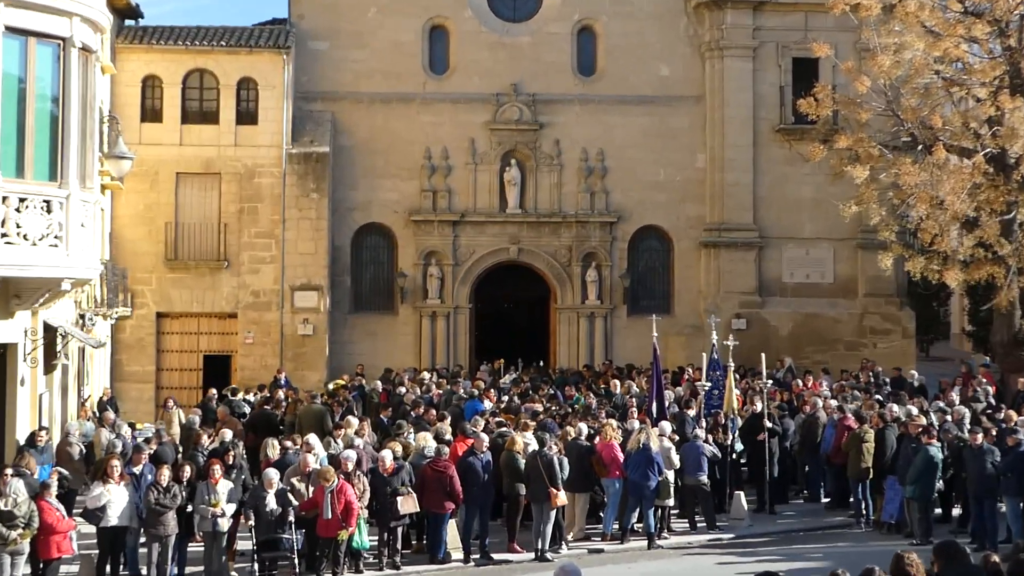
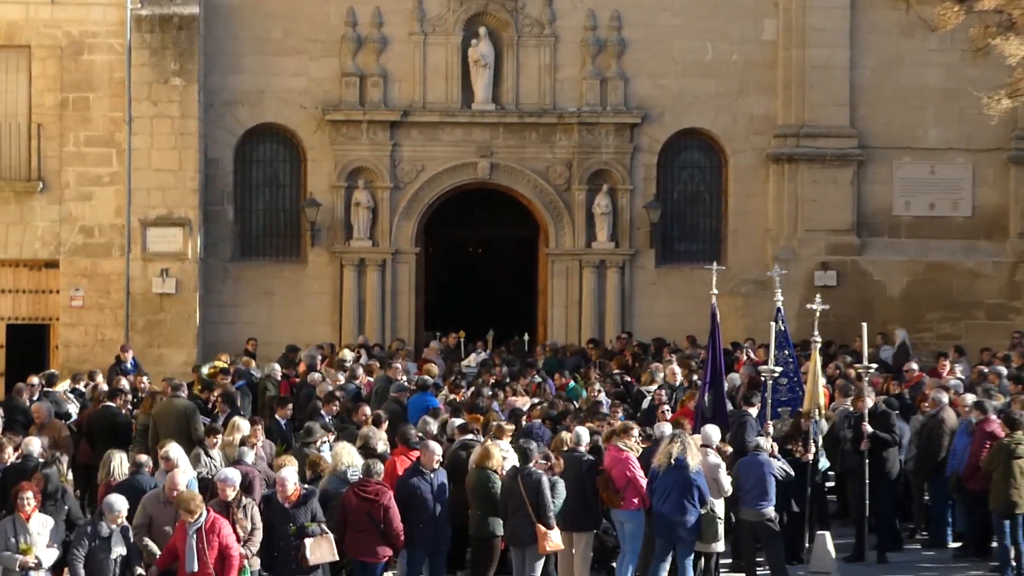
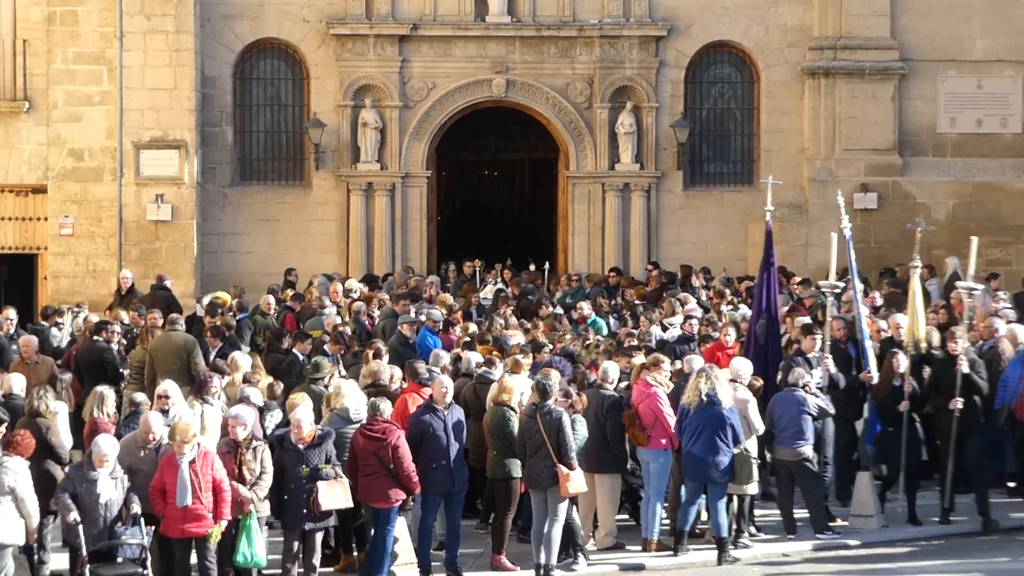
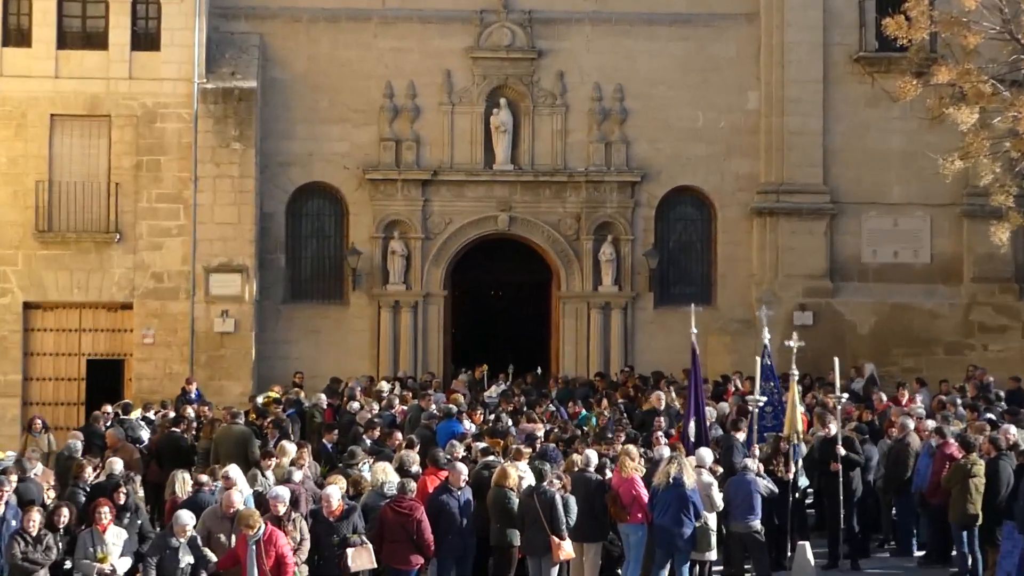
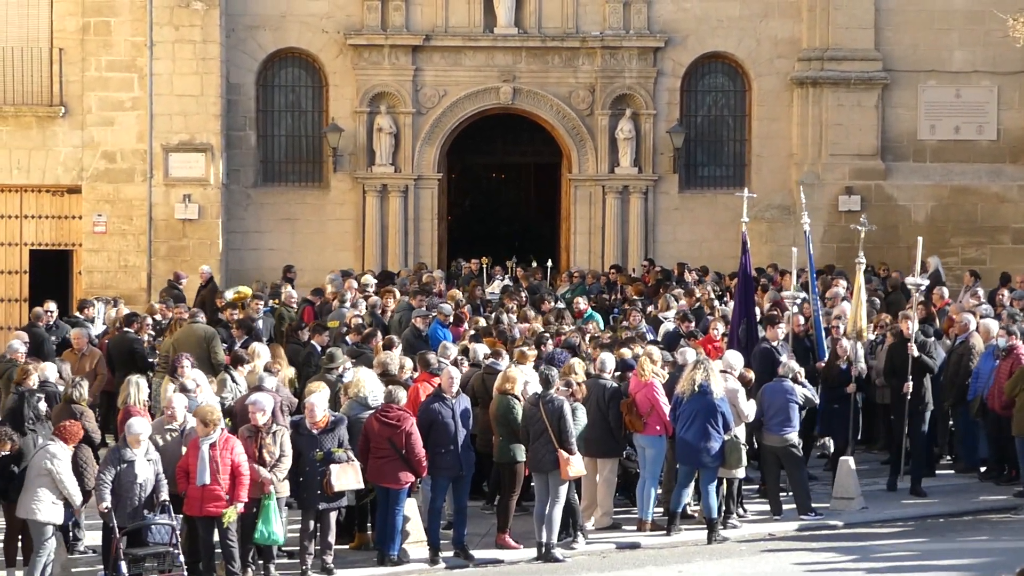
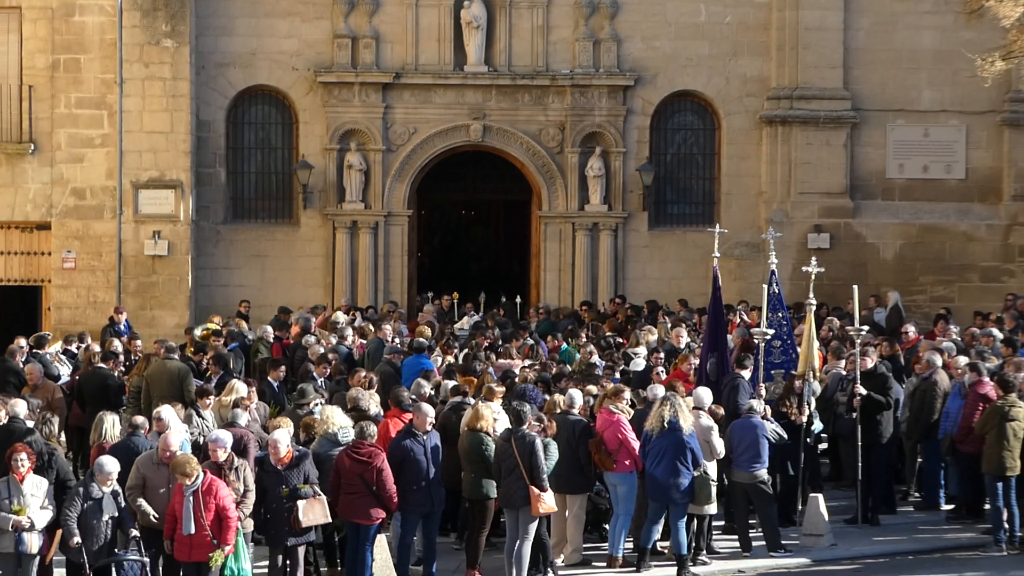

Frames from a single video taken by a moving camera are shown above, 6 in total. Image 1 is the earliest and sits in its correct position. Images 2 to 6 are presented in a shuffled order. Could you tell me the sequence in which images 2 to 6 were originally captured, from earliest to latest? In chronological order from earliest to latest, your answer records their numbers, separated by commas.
4, 2, 6, 5, 3
